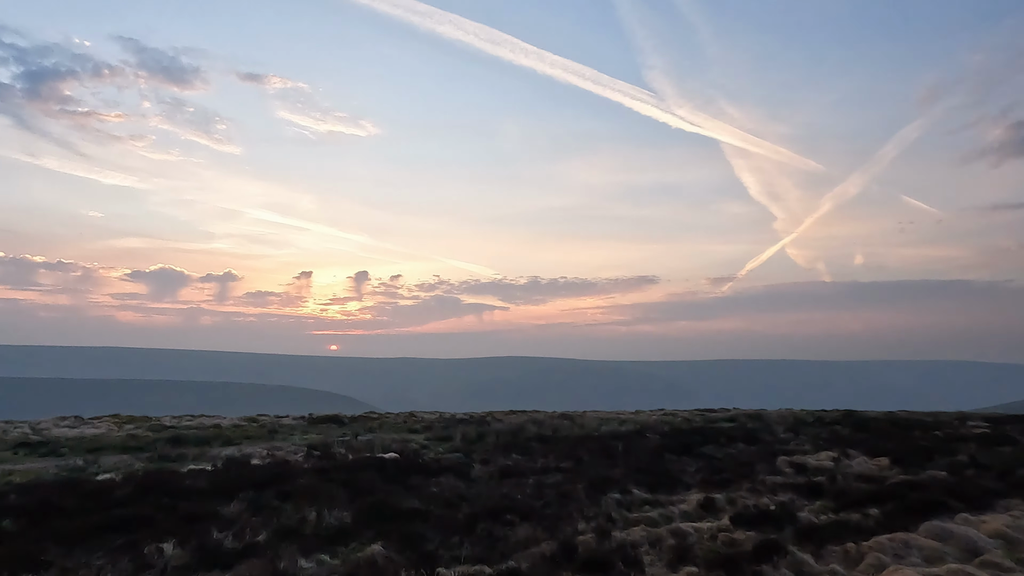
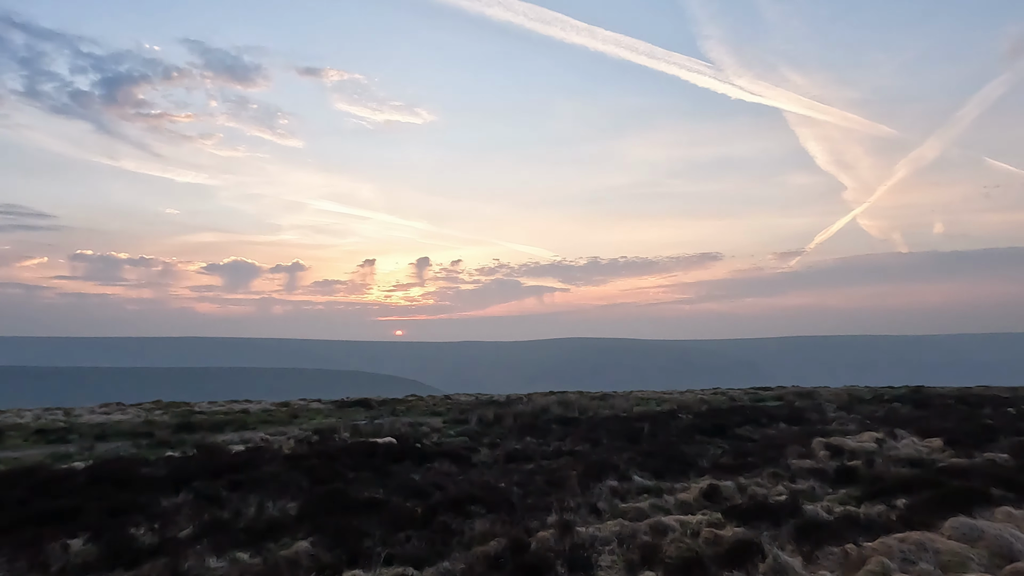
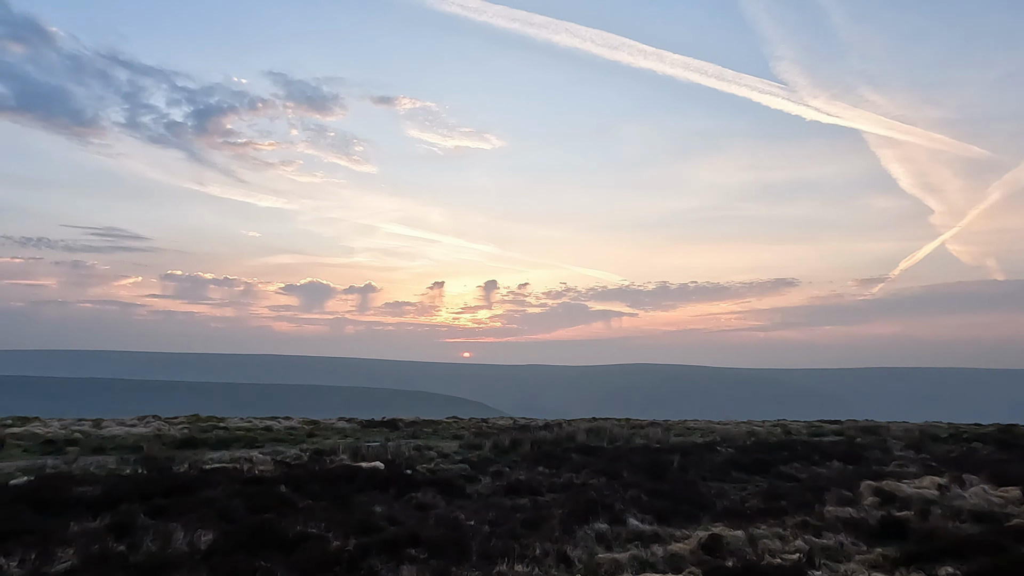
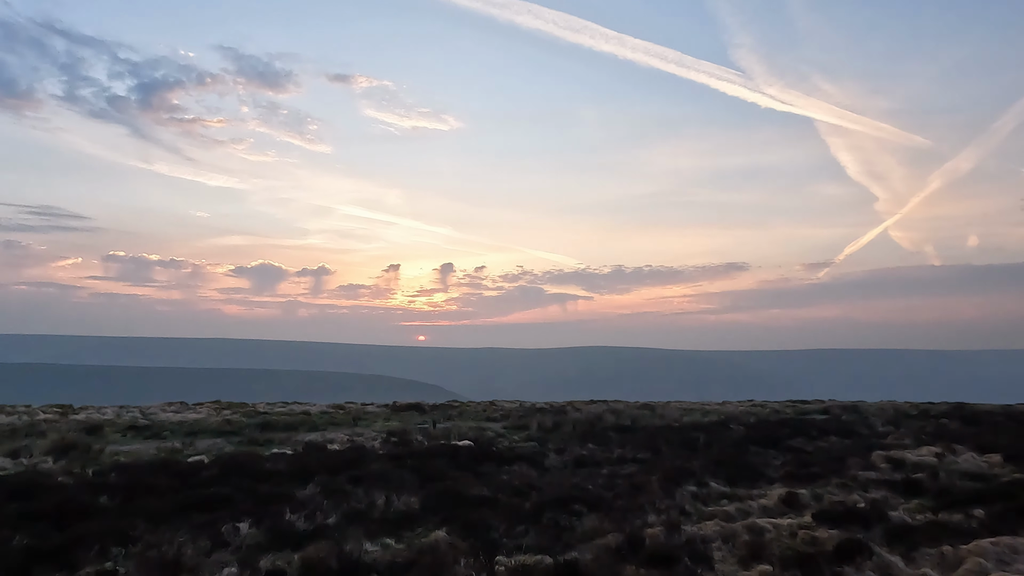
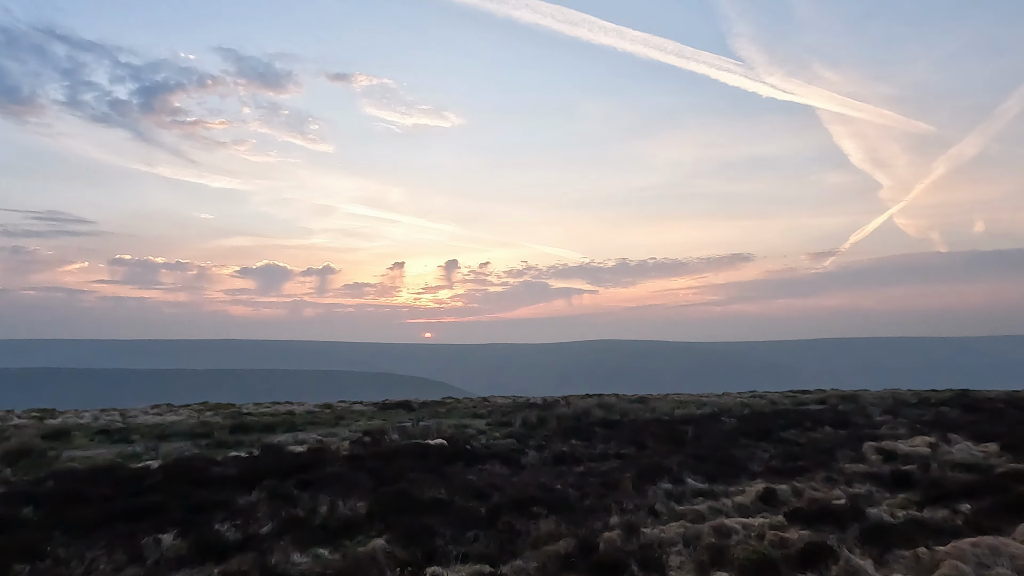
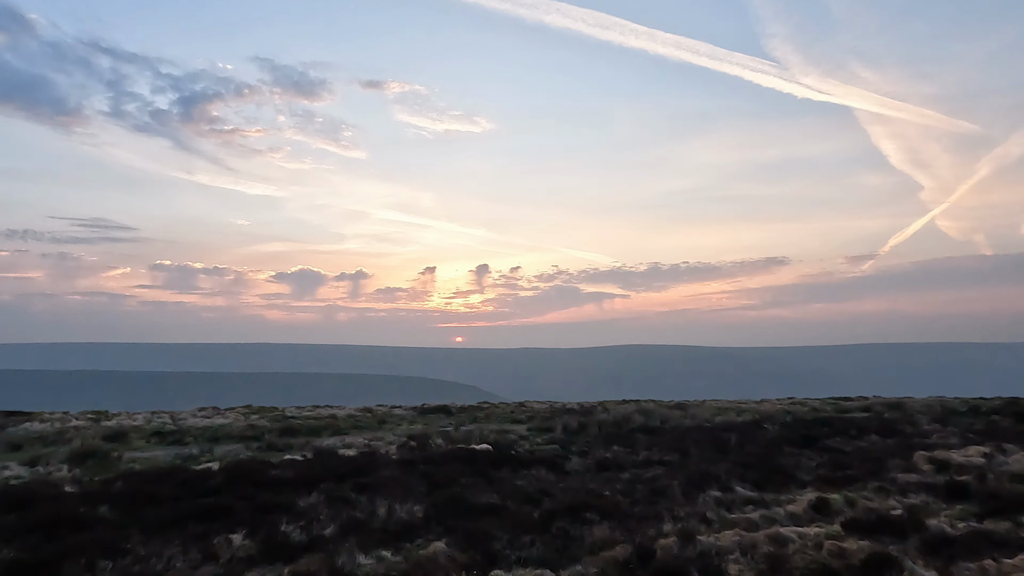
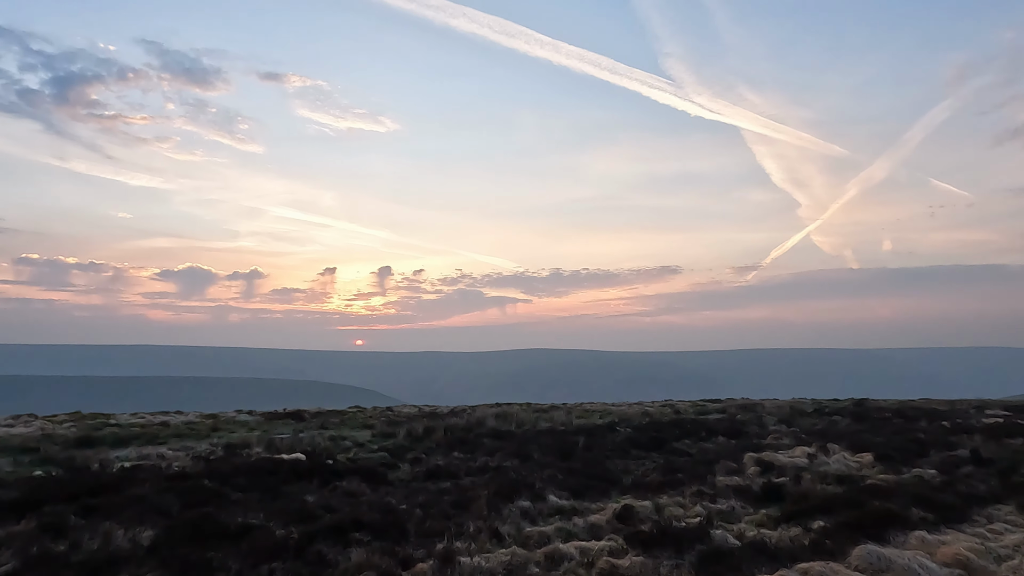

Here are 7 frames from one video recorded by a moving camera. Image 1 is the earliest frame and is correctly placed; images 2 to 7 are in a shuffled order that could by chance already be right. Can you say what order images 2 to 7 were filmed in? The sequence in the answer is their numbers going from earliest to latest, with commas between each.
4, 6, 5, 2, 7, 3
